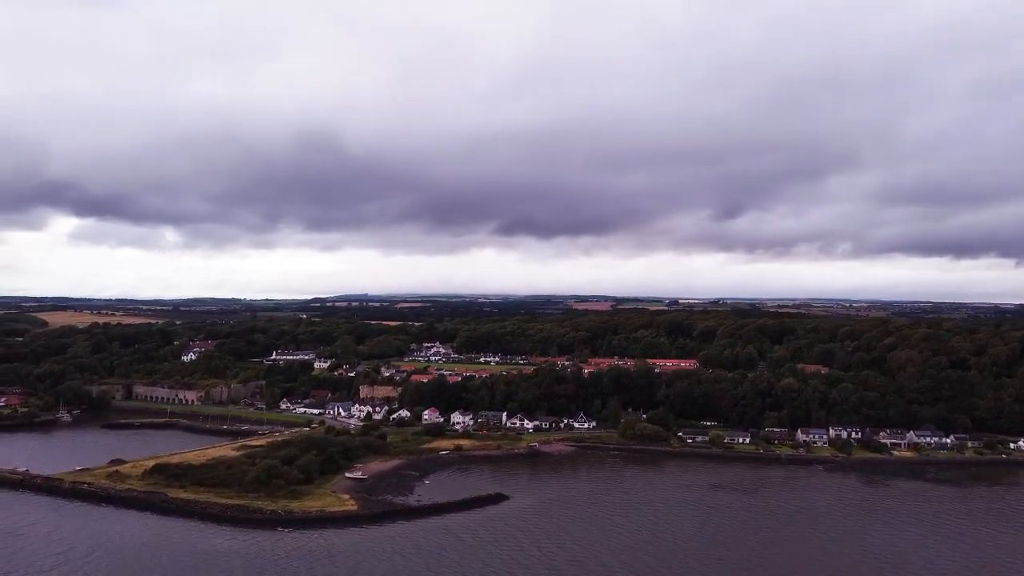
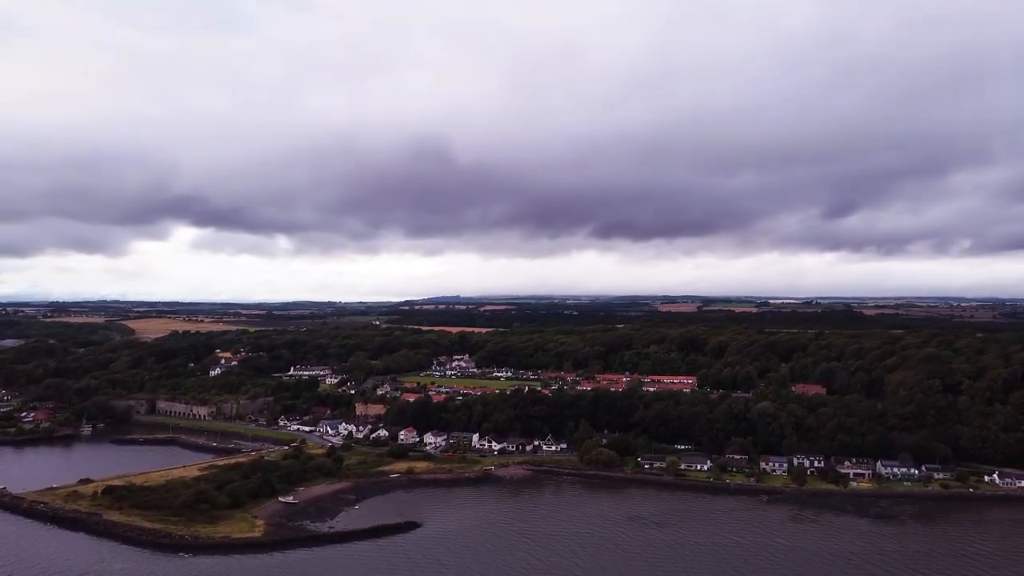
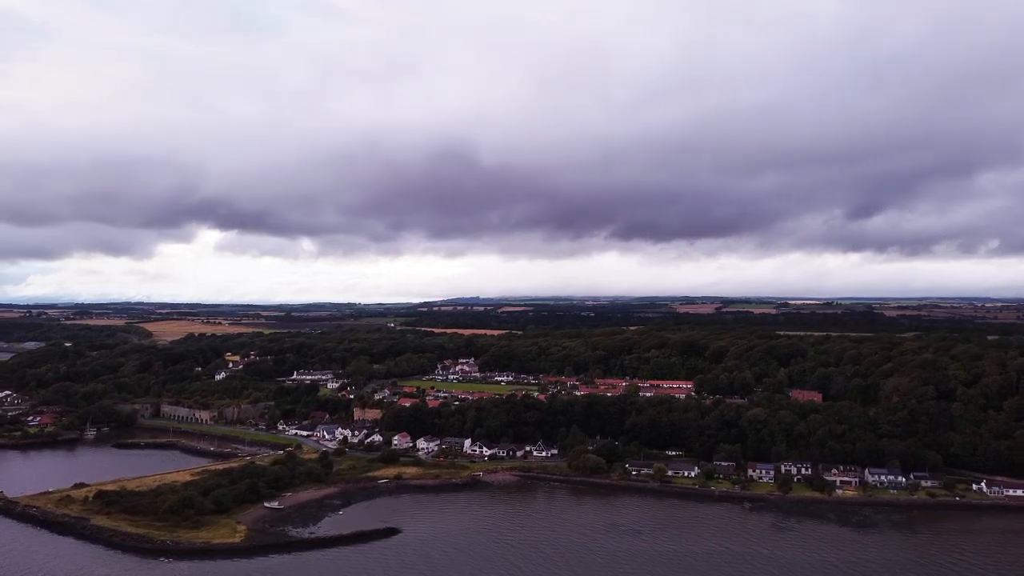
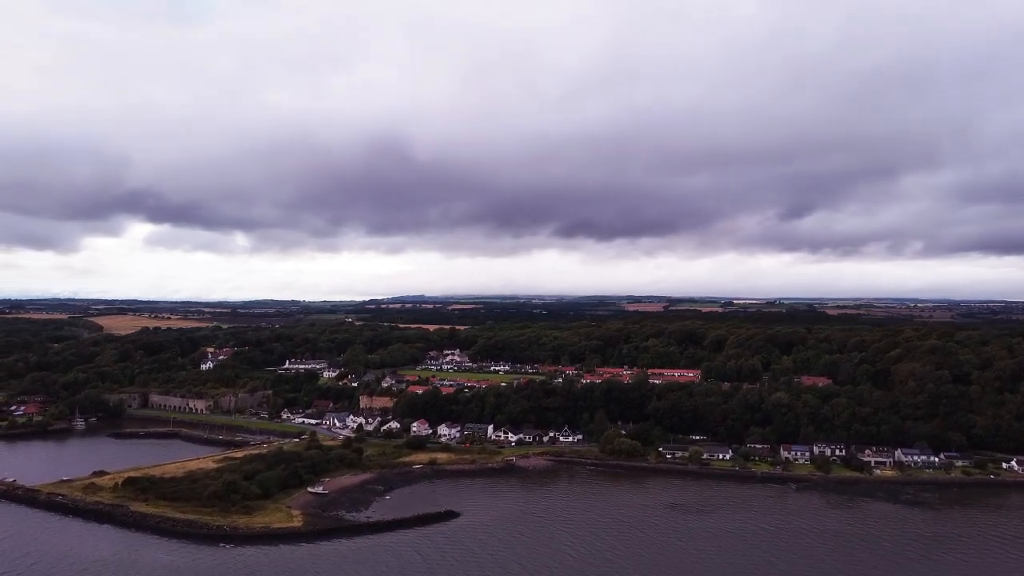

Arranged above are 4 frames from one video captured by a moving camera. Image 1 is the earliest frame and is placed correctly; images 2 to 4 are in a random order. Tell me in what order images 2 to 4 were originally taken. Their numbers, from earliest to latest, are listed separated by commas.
4, 2, 3
